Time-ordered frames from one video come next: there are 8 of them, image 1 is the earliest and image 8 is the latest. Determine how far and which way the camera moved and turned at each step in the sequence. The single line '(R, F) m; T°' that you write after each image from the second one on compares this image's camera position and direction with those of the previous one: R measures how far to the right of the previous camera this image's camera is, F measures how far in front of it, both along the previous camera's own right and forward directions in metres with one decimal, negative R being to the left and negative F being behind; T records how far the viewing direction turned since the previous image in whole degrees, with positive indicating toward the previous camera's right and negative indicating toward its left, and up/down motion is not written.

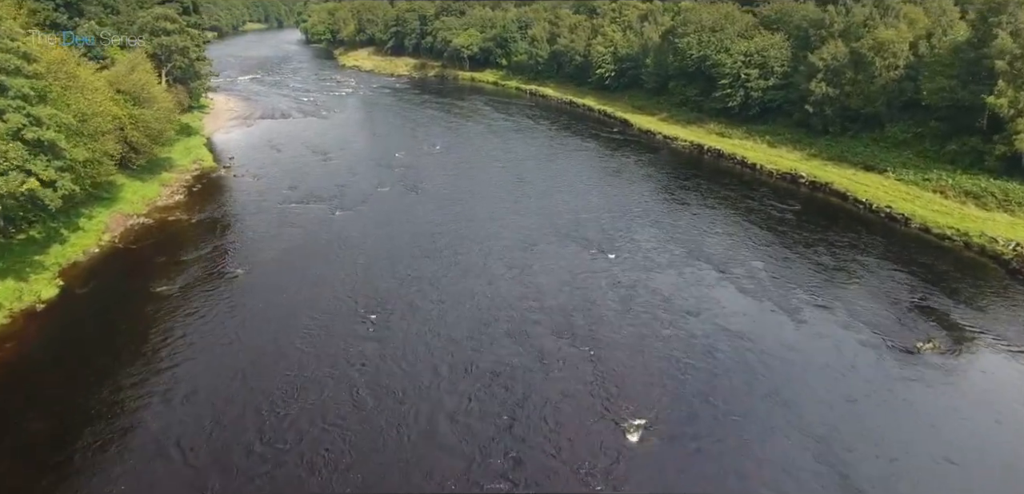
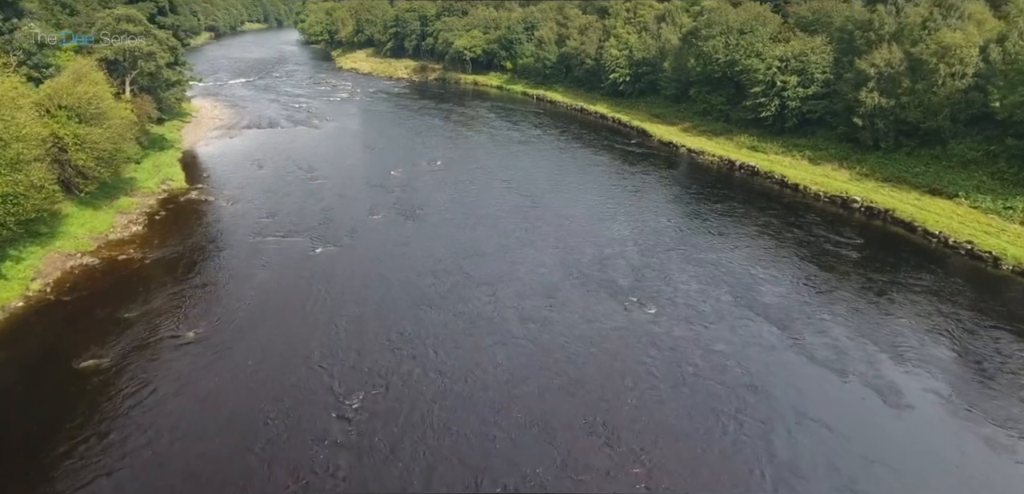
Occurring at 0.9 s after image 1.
(-0.6, +5.3) m; 0°
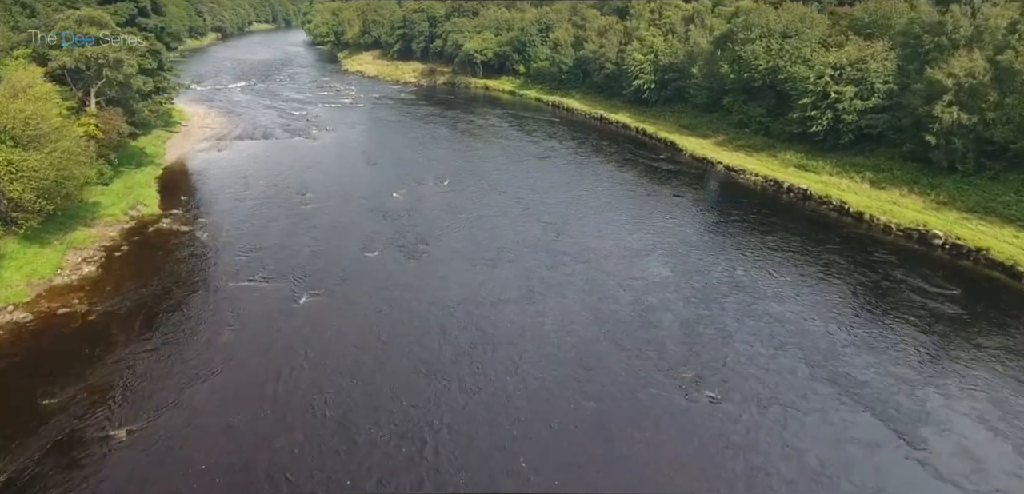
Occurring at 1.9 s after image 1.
(-0.6, +5.3) m; -1°
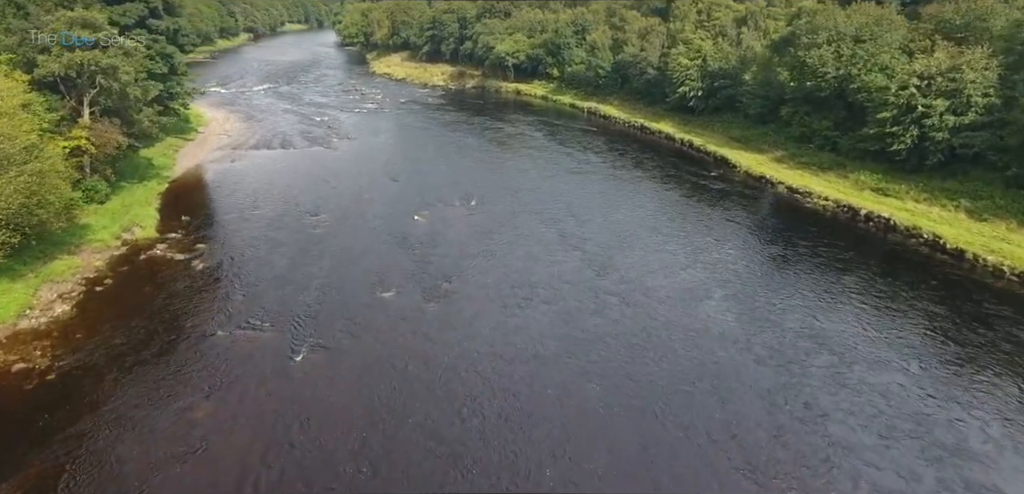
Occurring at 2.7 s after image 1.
(-0.5, +4.4) m; -2°
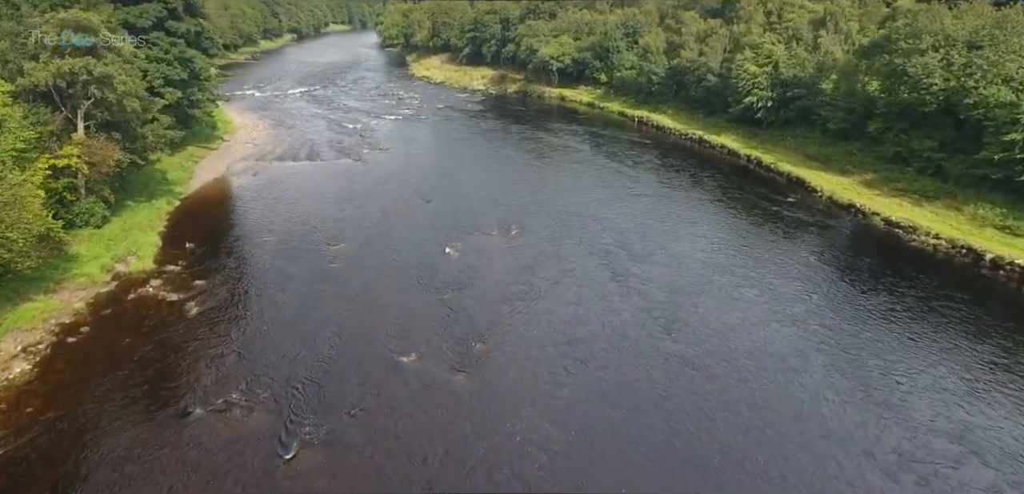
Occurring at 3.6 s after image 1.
(-0.5, +5.0) m; -3°
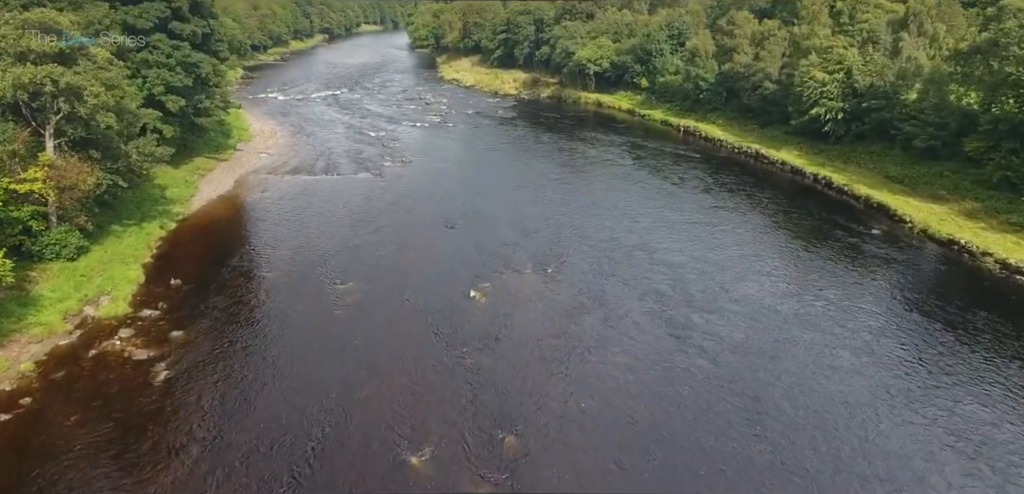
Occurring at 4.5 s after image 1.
(-0.5, +4.9) m; -3°
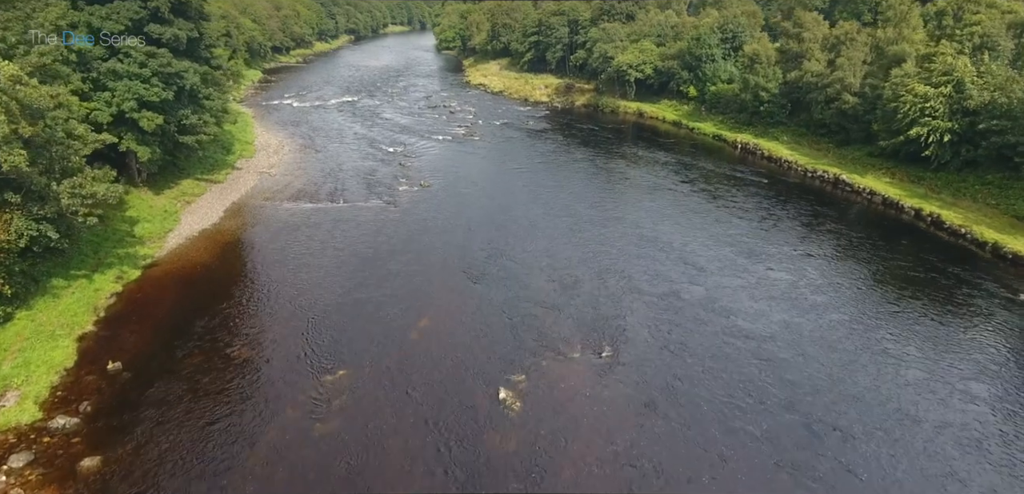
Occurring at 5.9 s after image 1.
(-0.7, +6.9) m; -2°
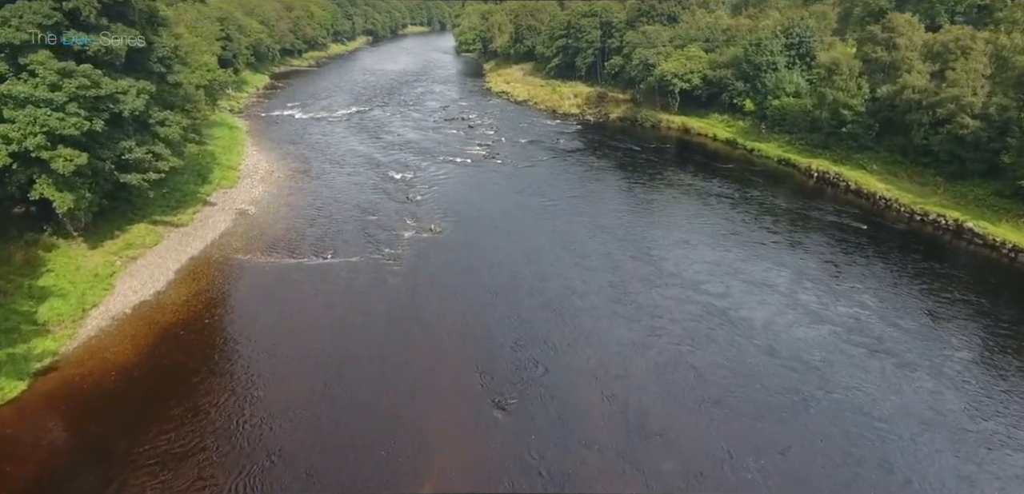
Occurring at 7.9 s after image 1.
(-0.8, +8.6) m; -2°
